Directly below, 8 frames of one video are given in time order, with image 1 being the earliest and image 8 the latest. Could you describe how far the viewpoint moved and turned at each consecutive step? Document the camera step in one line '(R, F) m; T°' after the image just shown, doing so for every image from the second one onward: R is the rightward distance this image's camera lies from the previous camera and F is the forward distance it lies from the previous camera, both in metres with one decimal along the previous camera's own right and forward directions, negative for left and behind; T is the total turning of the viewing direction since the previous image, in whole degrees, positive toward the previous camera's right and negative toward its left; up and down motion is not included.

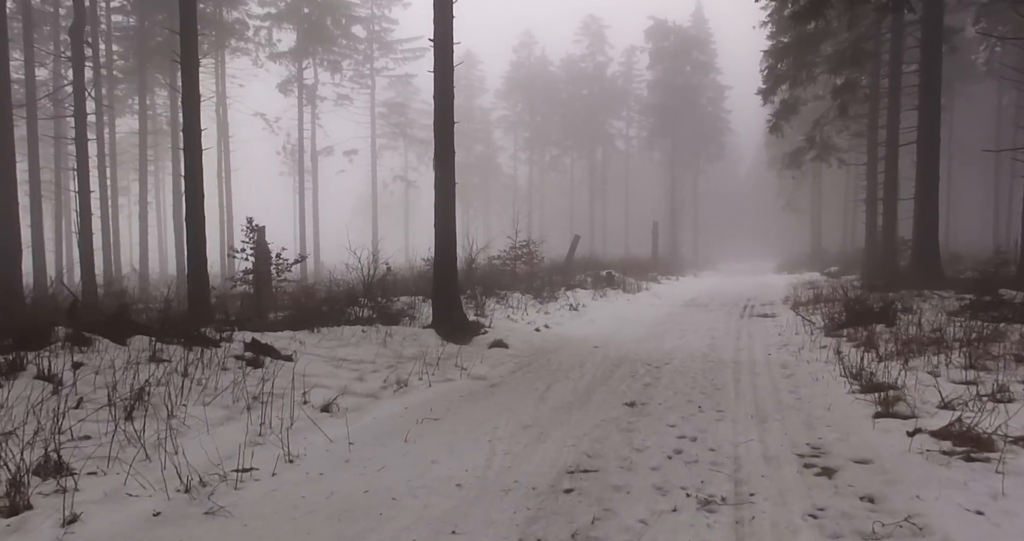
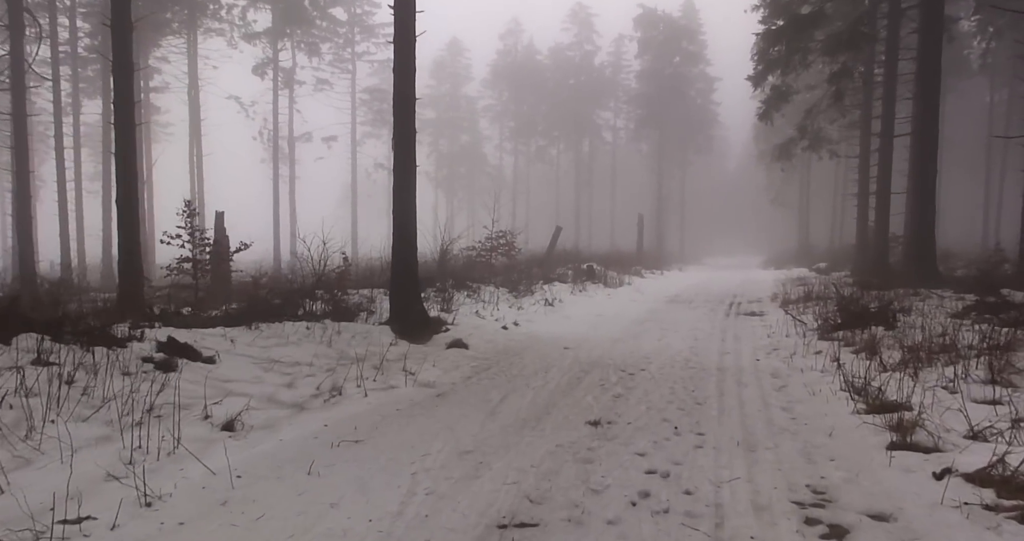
(+0.3, +1.0) m; +1°
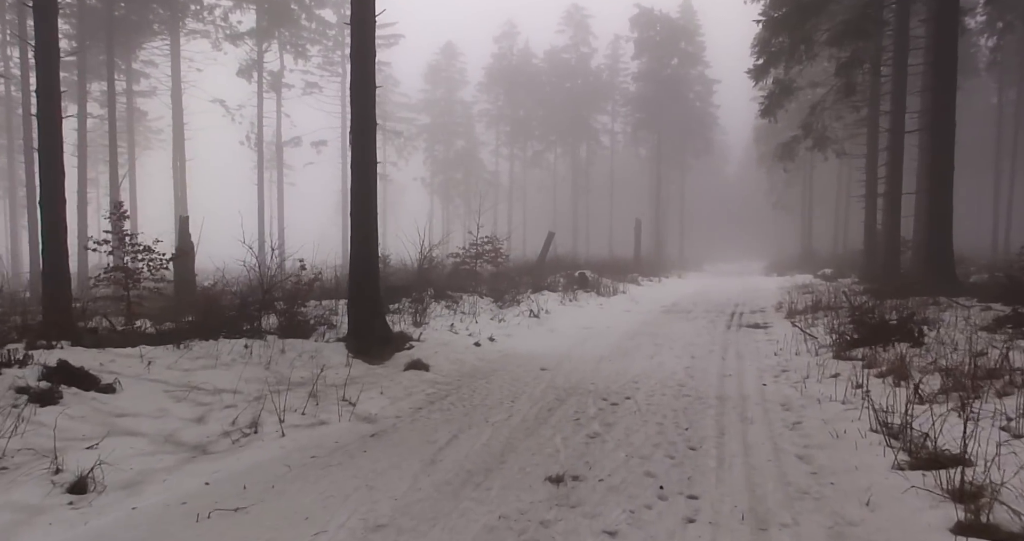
(+0.3, +1.2) m; 0°
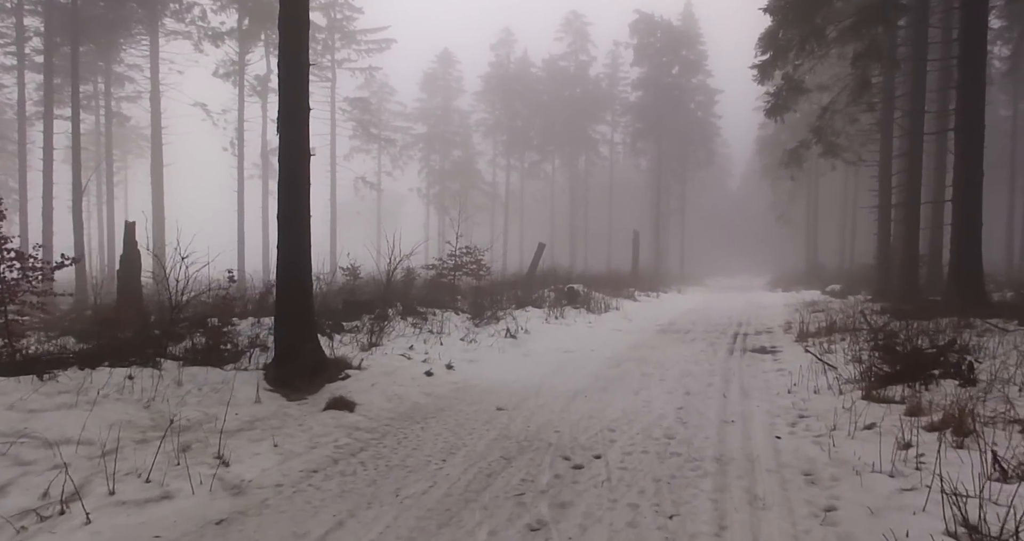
(+0.4, +1.5) m; 0°
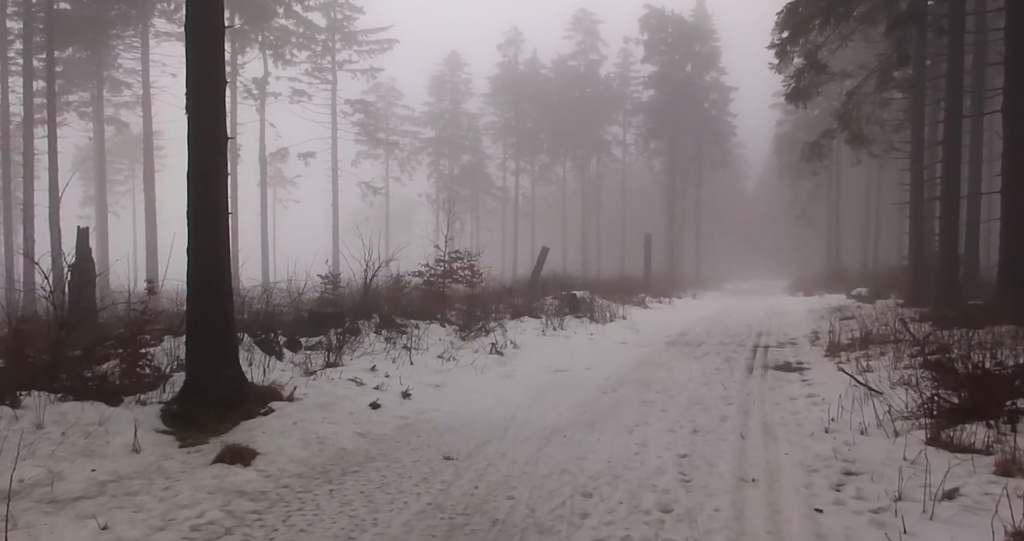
(+0.4, +1.5) m; -1°
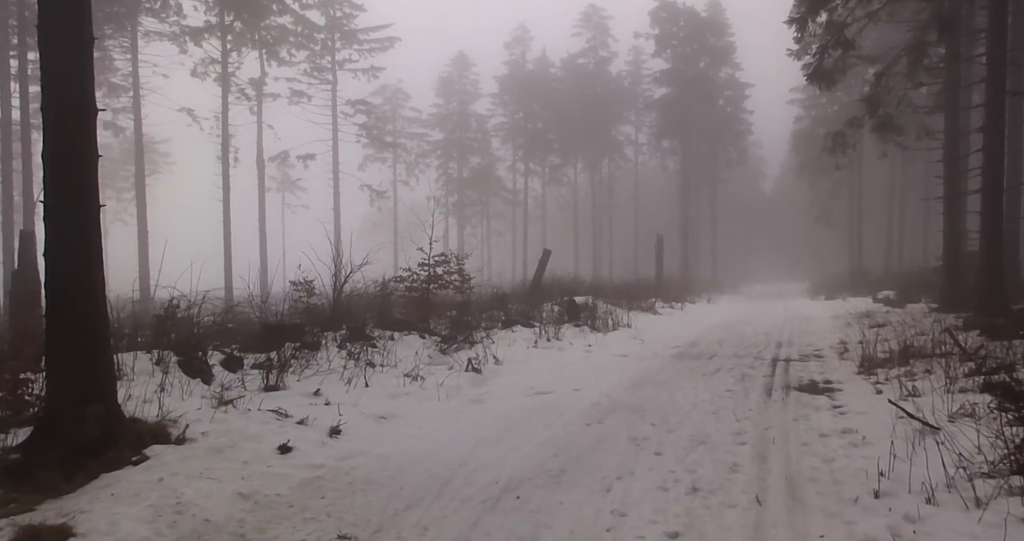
(+0.4, +1.4) m; -1°
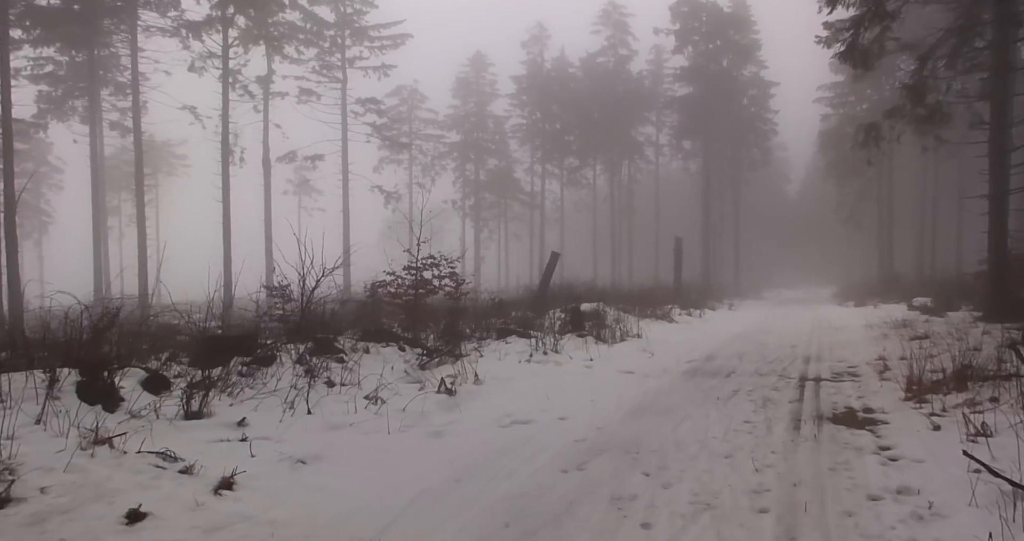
(+0.4, +1.3) m; -2°
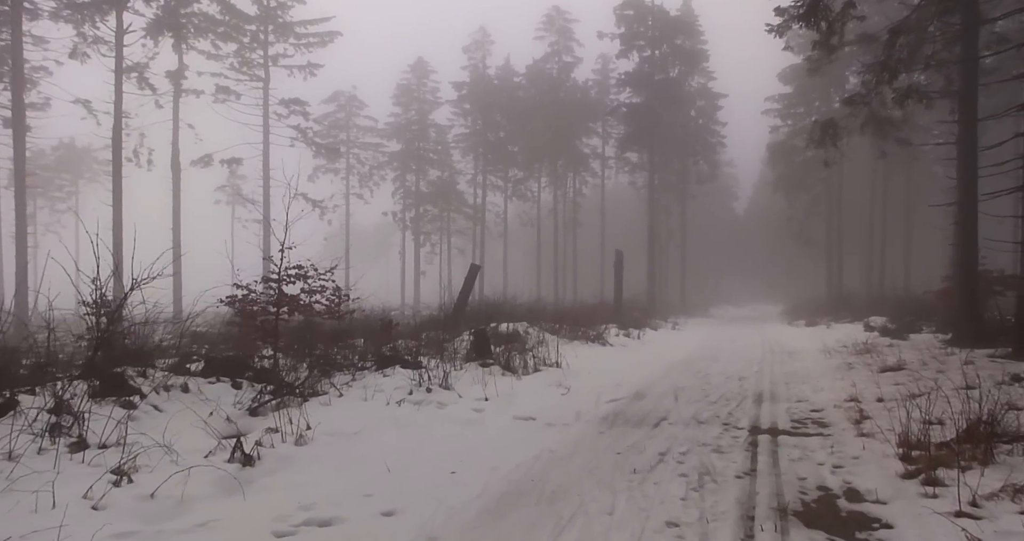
(+0.8, +2.3) m; +3°
